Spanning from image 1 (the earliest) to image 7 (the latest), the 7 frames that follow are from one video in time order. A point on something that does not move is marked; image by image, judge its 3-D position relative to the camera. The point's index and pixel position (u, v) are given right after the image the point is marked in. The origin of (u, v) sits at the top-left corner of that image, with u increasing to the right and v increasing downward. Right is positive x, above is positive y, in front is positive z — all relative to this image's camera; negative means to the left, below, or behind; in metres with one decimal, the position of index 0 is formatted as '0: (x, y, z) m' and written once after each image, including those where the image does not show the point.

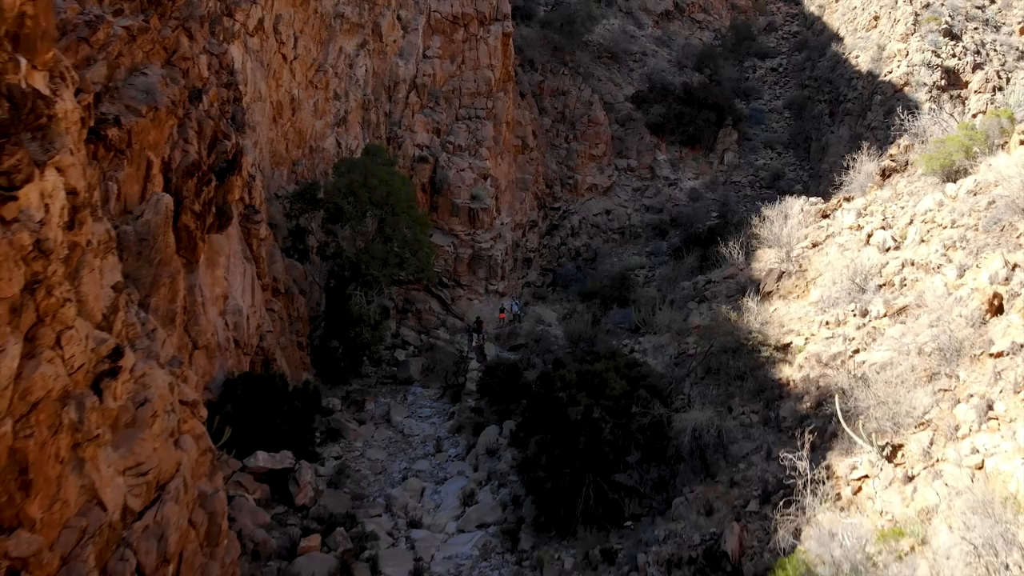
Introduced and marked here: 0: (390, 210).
0: (-1.9, +1.1, +12.0) m
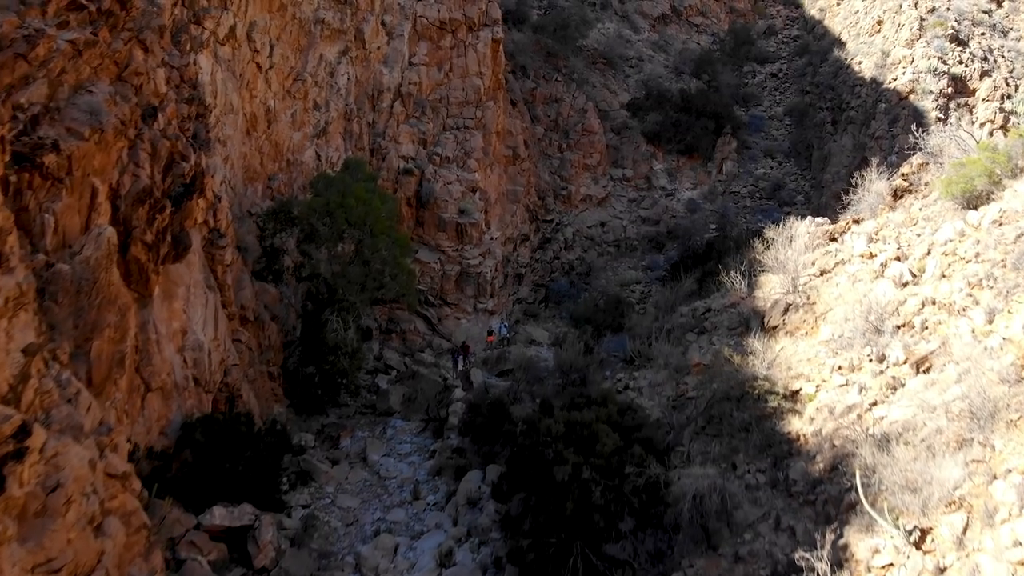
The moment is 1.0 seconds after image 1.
0: (-2.1, +0.8, +11.3) m
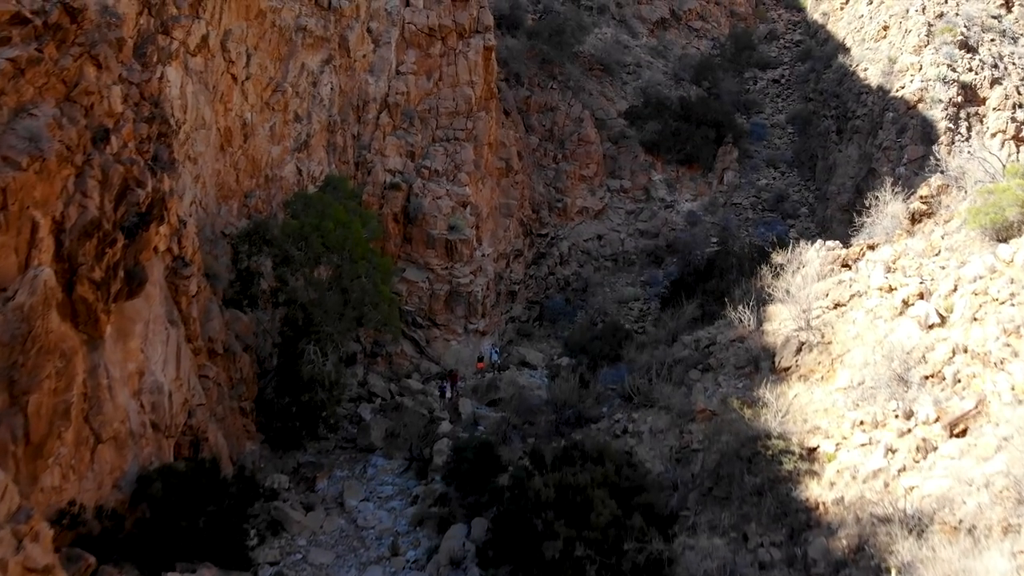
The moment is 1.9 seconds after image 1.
0: (-2.2, +0.4, +10.6) m
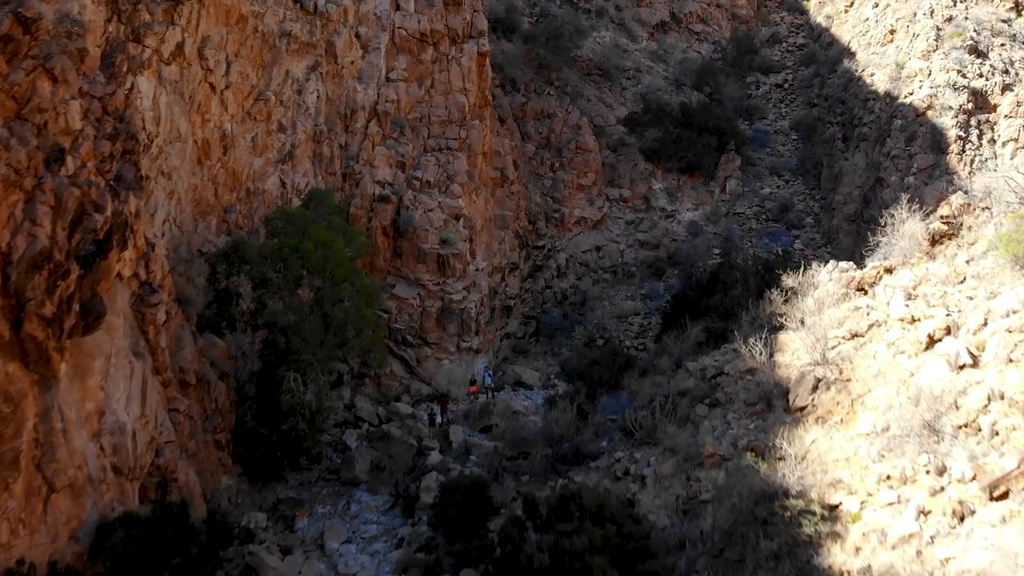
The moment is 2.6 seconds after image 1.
0: (-2.3, +0.1, +10.0) m
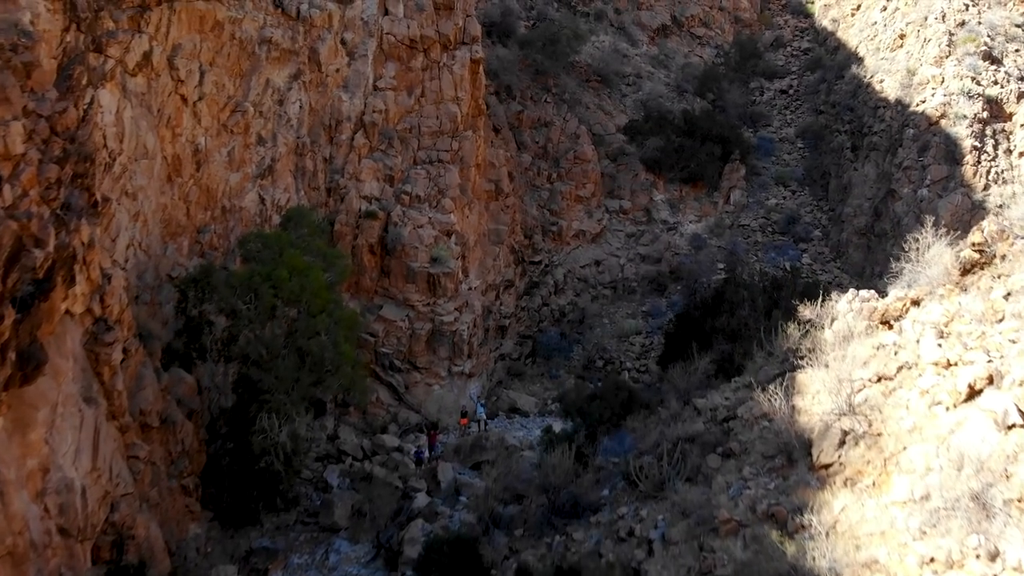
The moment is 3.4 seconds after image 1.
0: (-2.4, -0.2, +9.2) m
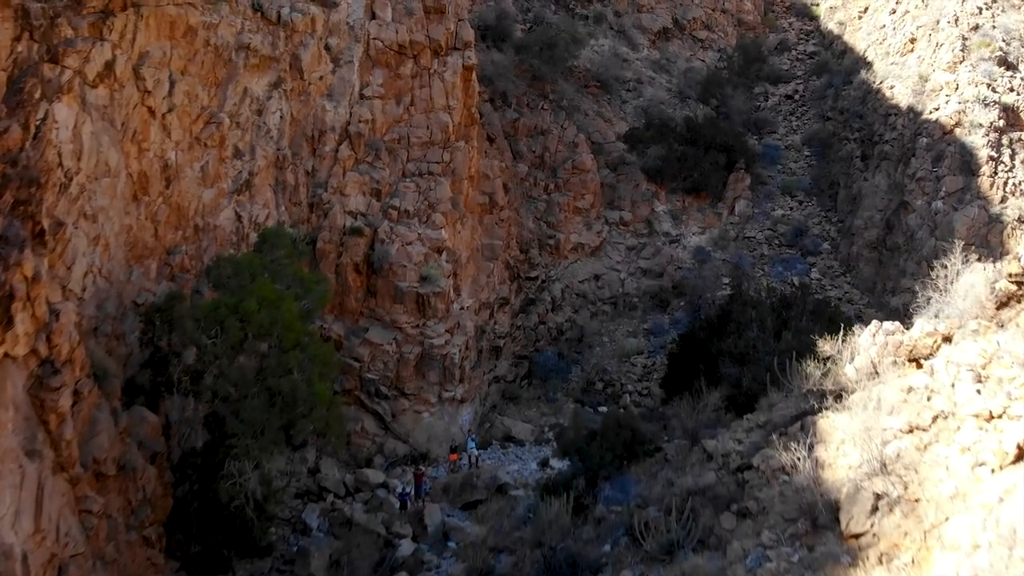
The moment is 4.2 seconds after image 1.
0: (-2.5, -0.6, +8.5) m
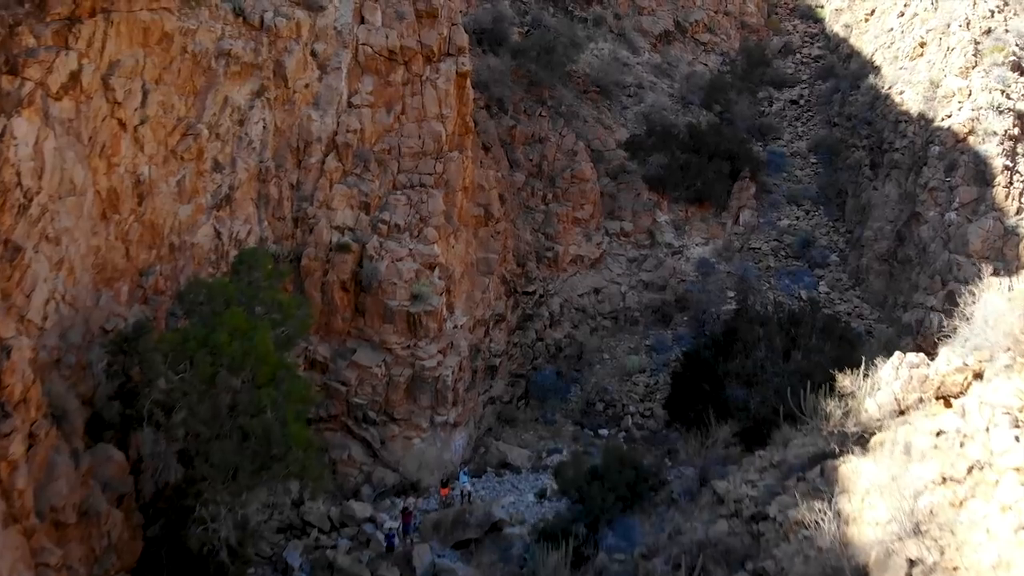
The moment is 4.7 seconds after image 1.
0: (-2.5, -0.8, +7.9) m
